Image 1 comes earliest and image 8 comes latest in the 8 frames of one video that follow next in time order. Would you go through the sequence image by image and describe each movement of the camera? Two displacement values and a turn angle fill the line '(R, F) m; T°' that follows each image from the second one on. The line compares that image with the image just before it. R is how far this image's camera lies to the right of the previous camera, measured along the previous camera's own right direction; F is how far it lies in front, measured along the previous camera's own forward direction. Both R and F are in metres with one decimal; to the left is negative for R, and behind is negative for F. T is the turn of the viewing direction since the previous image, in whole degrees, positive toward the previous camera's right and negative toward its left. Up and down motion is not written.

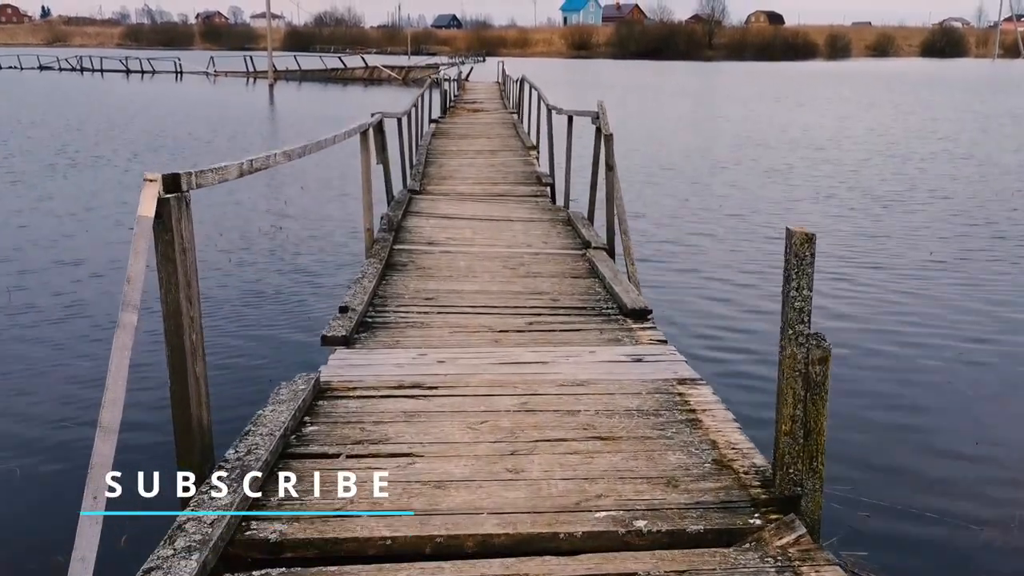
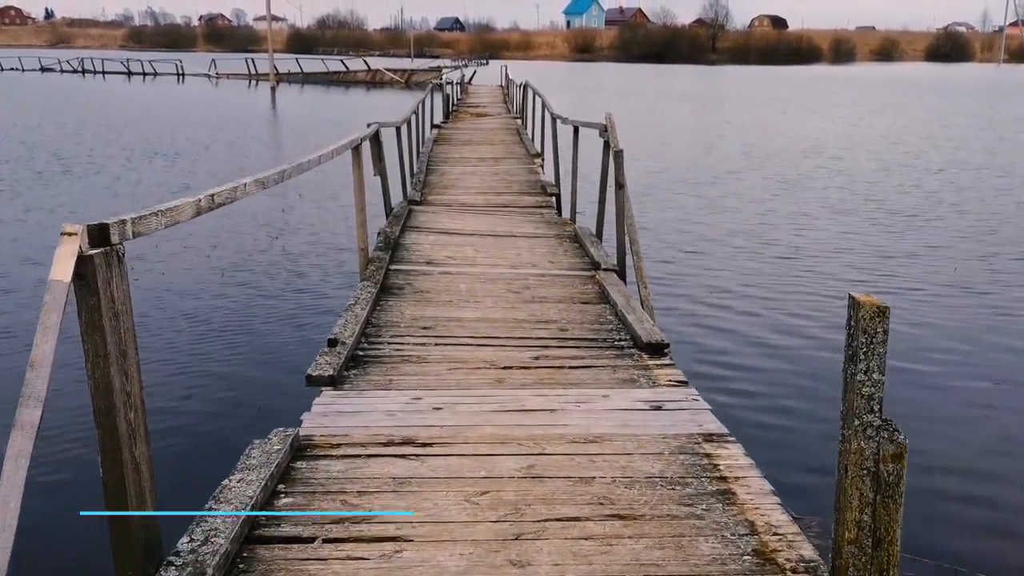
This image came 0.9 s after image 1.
(0.0, +0.4) m; 0°
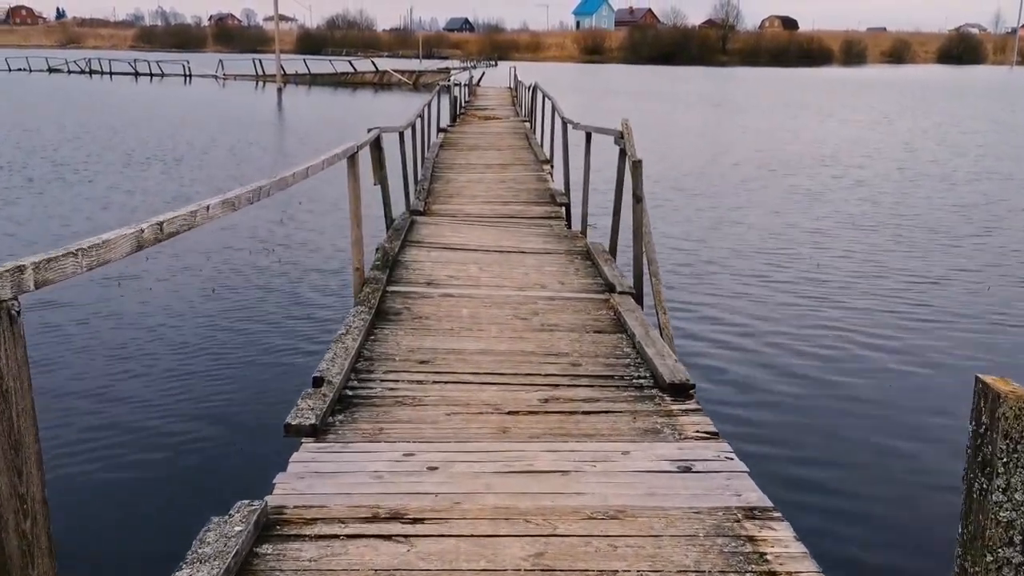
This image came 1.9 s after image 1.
(0.0, +0.5) m; 0°
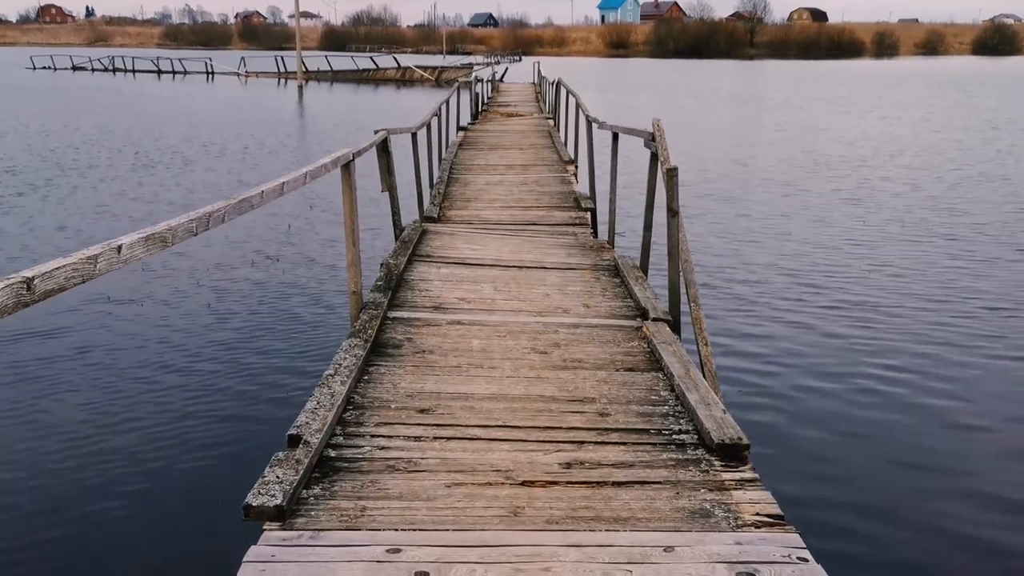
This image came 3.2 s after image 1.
(0.0, +0.7) m; -1°
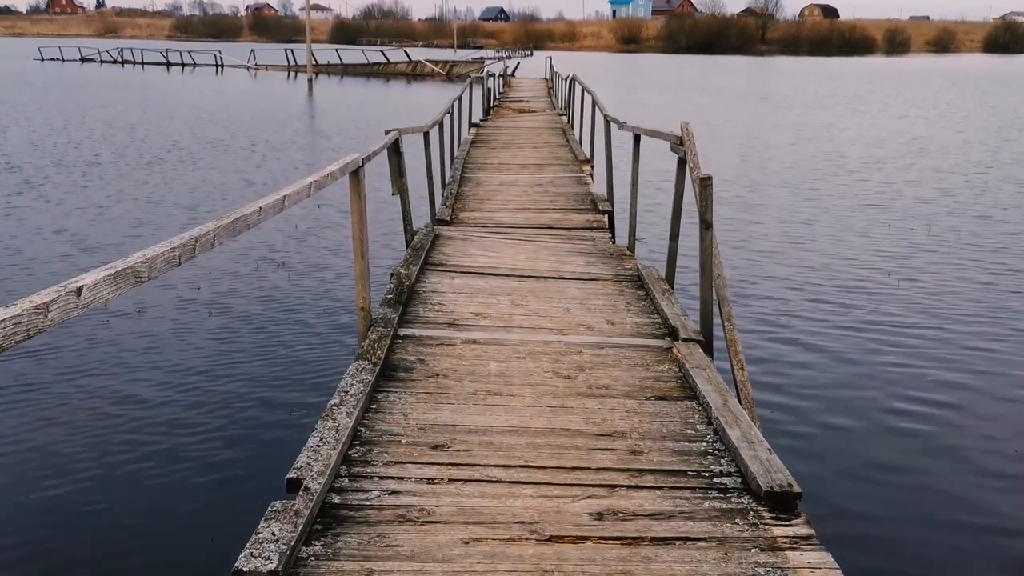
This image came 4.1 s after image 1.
(0.0, +0.3) m; 0°
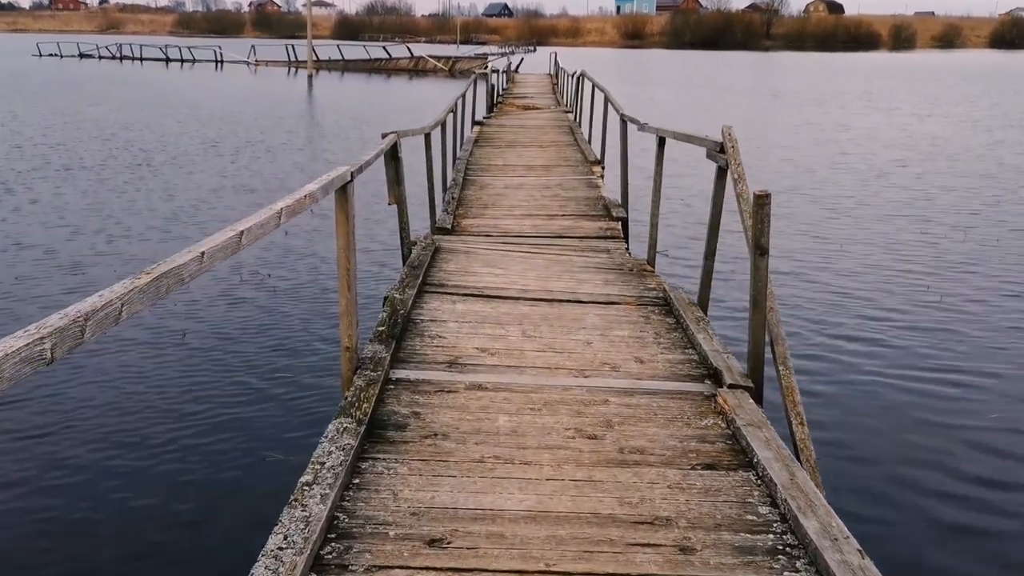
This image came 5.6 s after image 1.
(0.0, +0.7) m; 0°
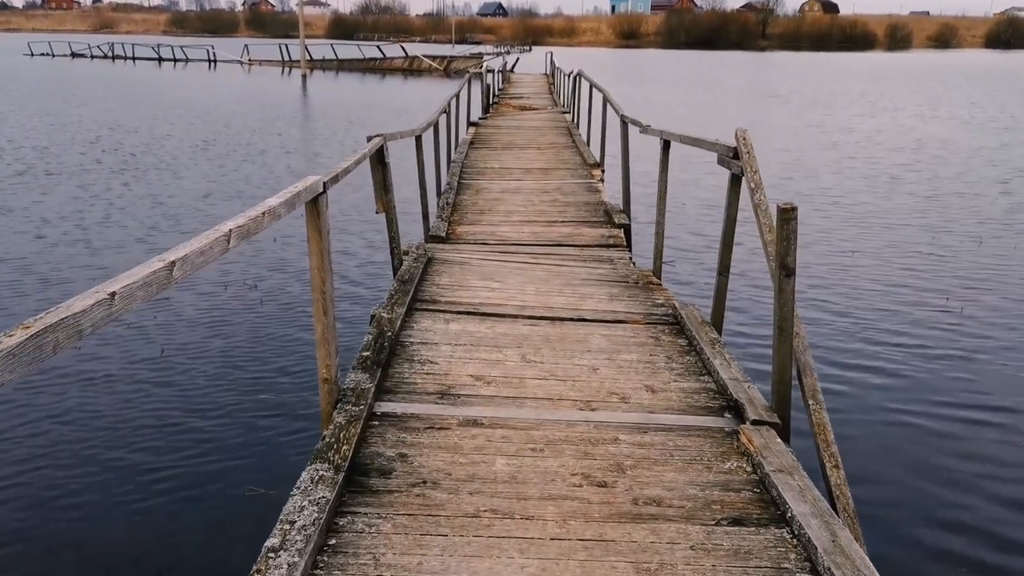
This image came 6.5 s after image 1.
(0.0, +0.4) m; 0°
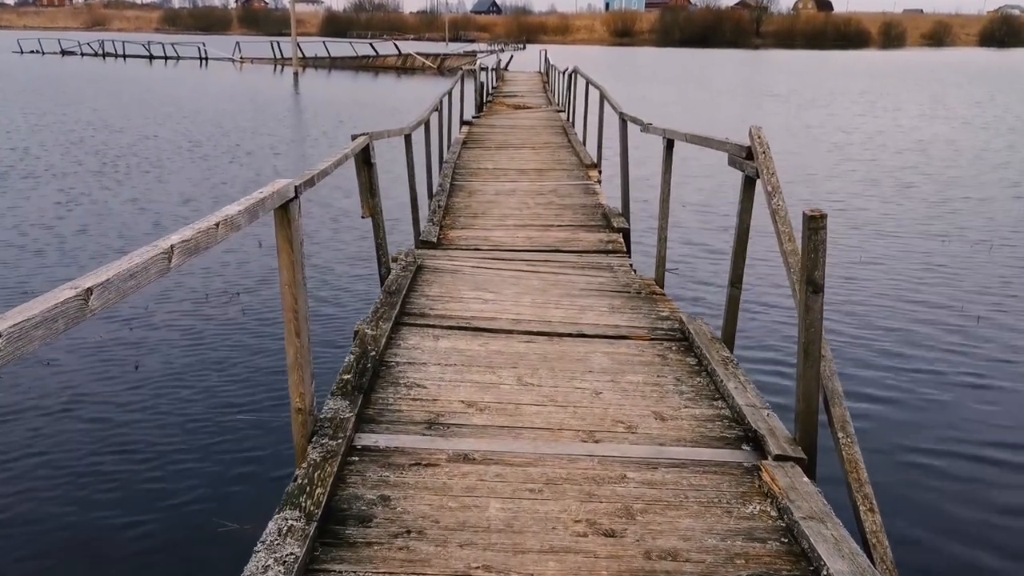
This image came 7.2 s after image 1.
(0.0, +0.3) m; 0°
